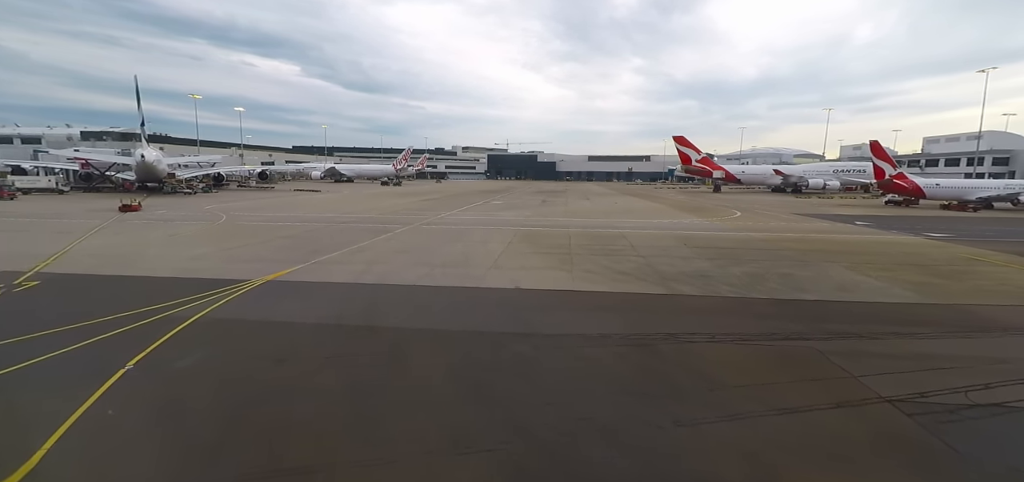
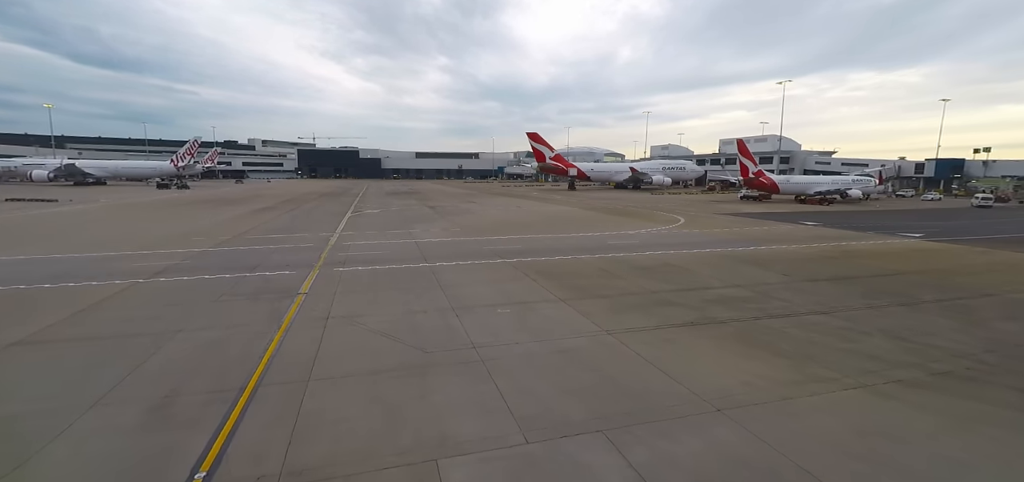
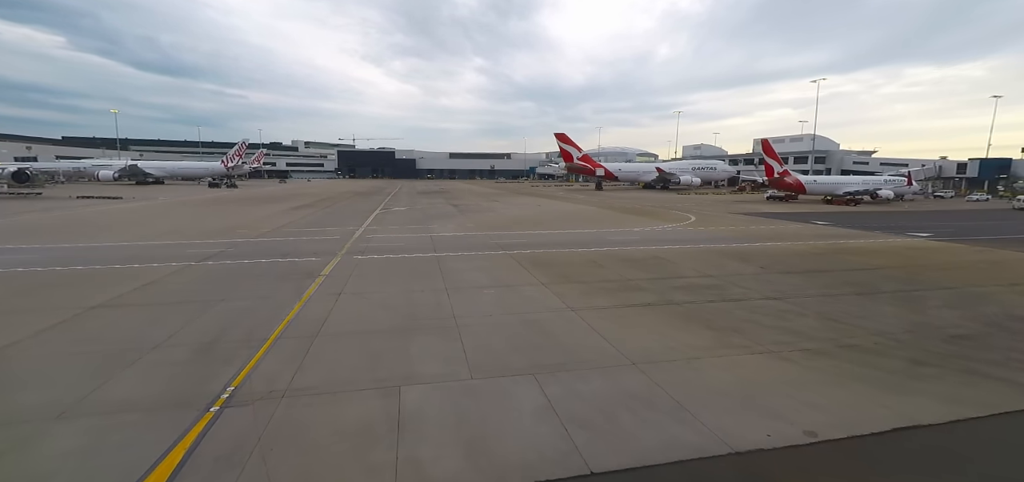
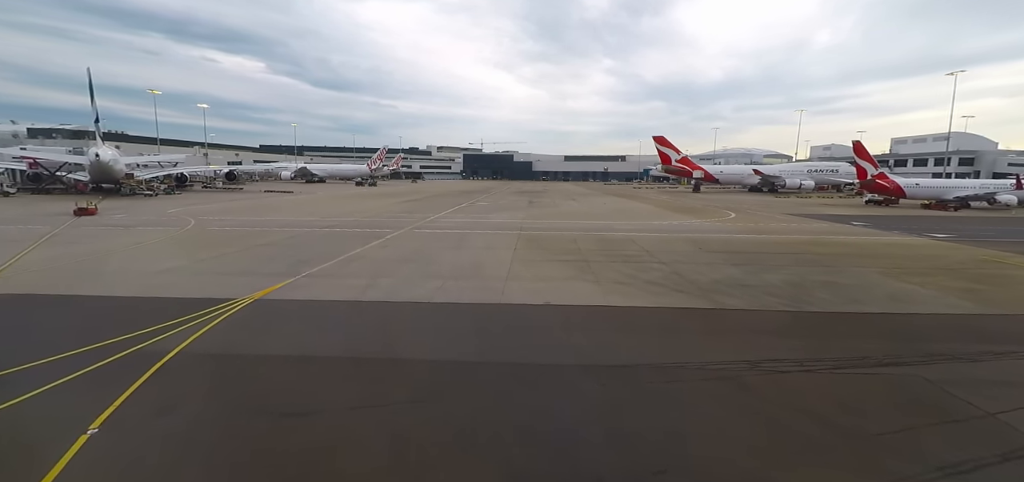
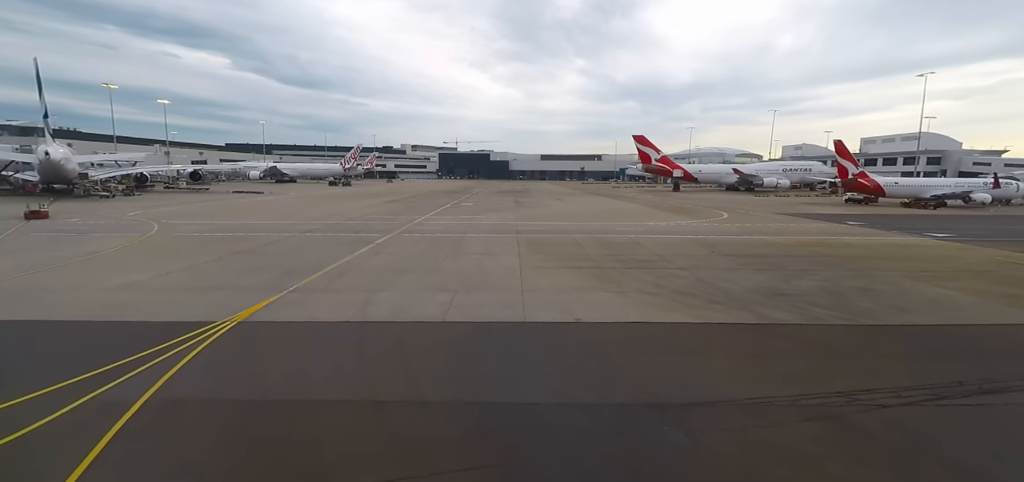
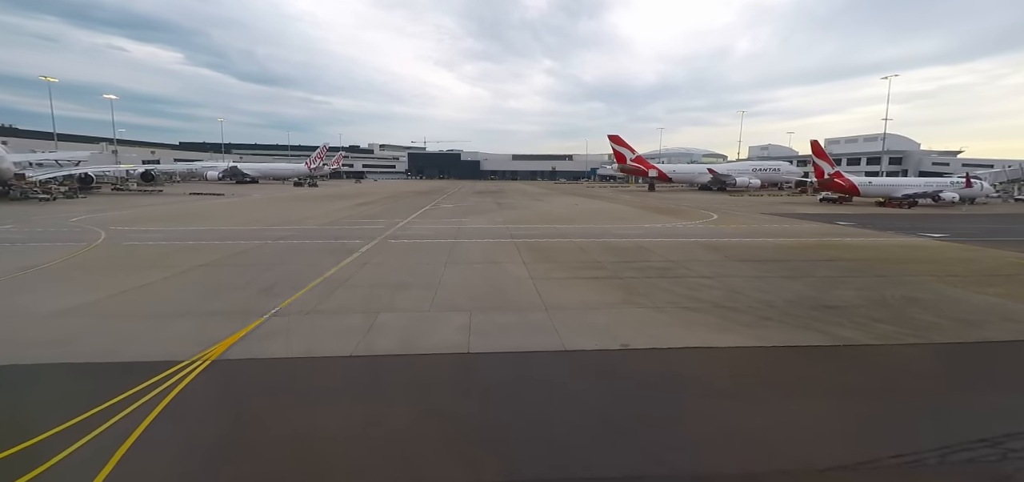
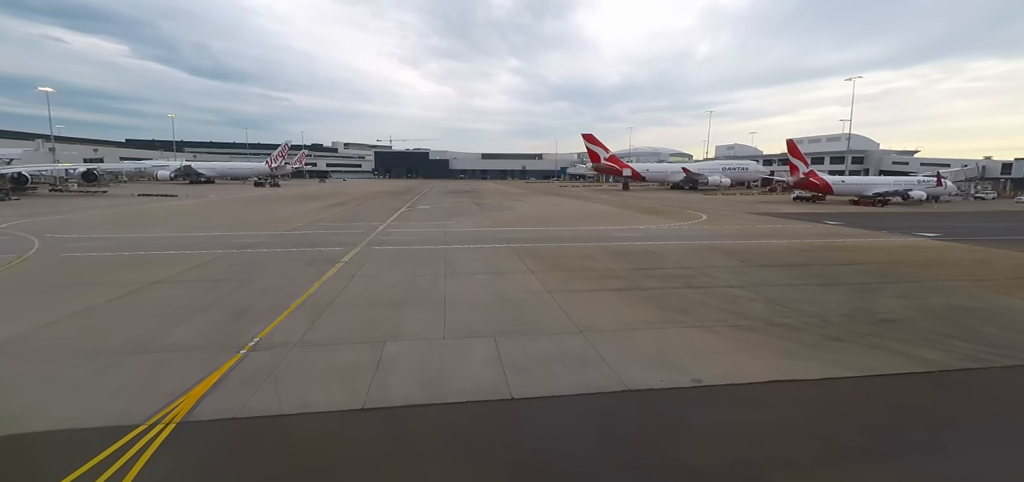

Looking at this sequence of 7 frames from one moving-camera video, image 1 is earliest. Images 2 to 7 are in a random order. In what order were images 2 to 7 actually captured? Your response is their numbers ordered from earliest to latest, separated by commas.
4, 5, 6, 7, 3, 2
